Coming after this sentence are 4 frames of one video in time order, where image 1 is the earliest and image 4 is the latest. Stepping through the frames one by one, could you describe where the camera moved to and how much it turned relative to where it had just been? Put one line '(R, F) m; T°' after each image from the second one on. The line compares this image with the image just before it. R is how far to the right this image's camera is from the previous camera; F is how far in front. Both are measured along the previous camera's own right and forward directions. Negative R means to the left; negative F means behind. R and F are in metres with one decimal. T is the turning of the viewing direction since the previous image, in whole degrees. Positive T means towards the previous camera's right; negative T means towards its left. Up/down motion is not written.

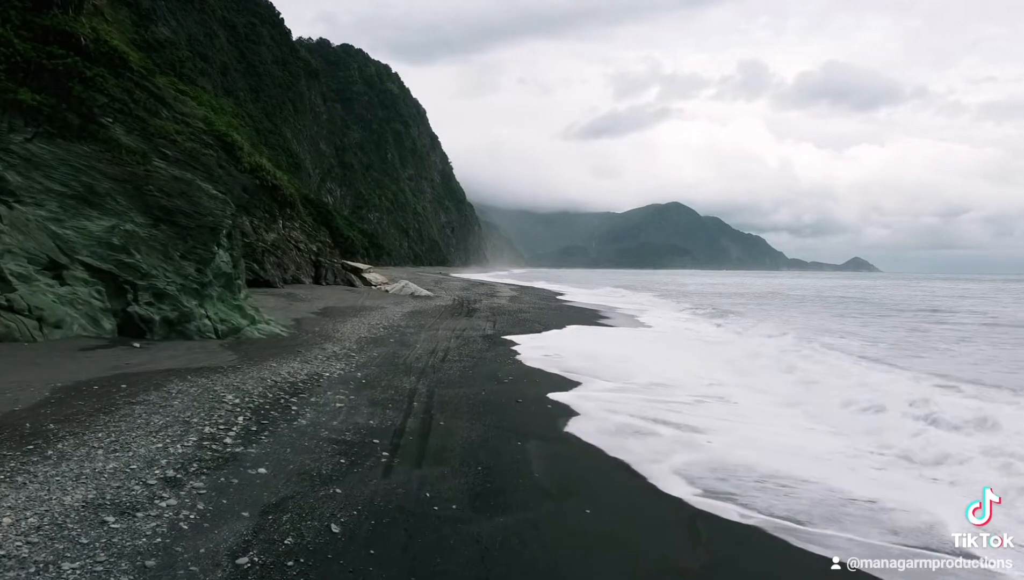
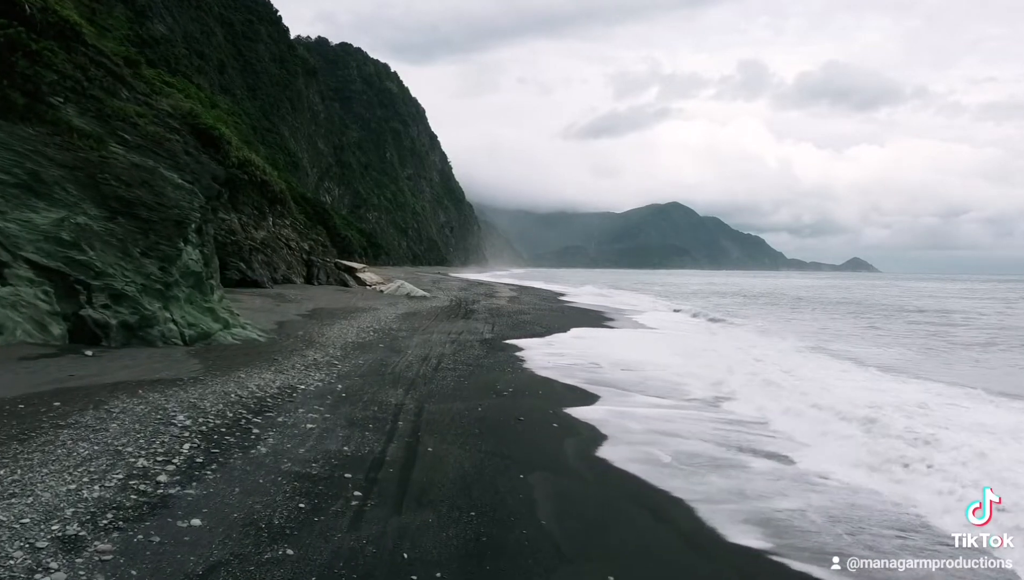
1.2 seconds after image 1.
(0.0, +1.1) m; 0°
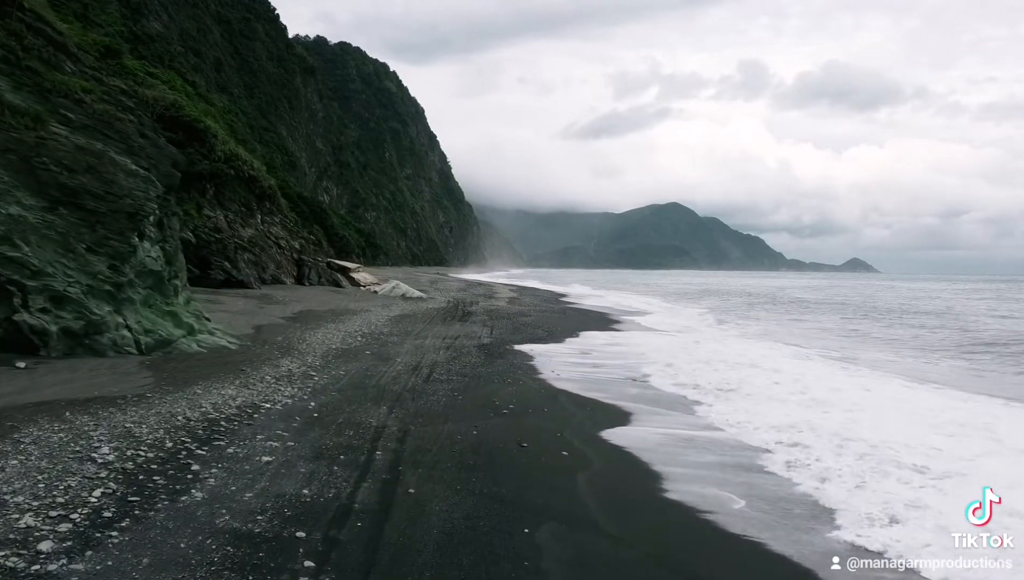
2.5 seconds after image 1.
(0.0, +1.2) m; 0°
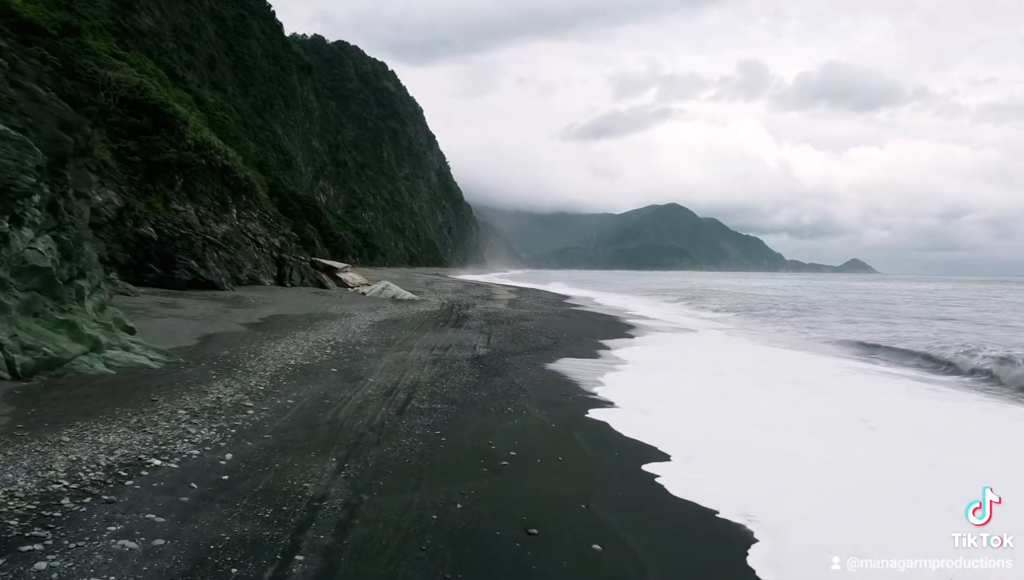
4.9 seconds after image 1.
(0.0, +2.2) m; 0°
